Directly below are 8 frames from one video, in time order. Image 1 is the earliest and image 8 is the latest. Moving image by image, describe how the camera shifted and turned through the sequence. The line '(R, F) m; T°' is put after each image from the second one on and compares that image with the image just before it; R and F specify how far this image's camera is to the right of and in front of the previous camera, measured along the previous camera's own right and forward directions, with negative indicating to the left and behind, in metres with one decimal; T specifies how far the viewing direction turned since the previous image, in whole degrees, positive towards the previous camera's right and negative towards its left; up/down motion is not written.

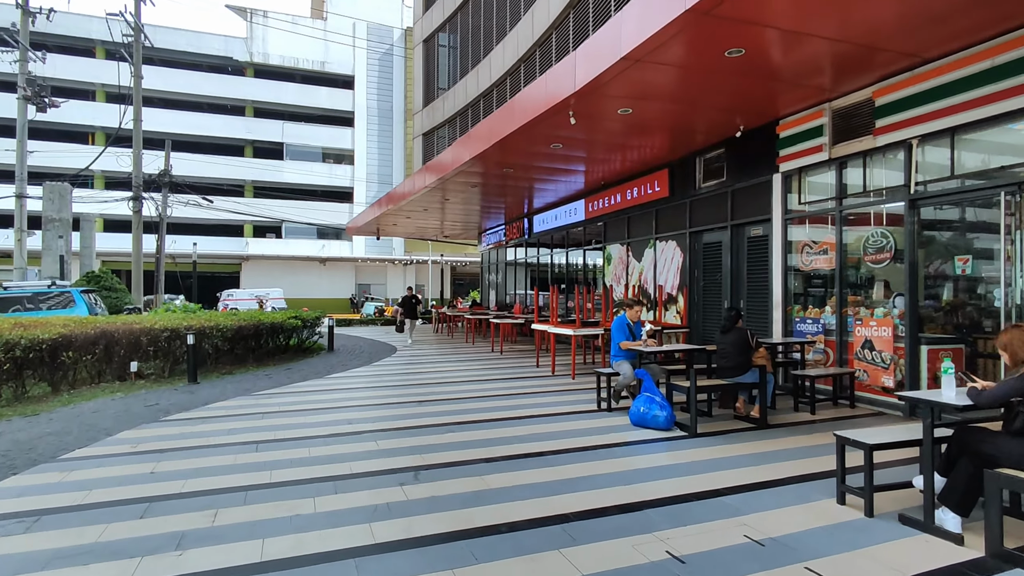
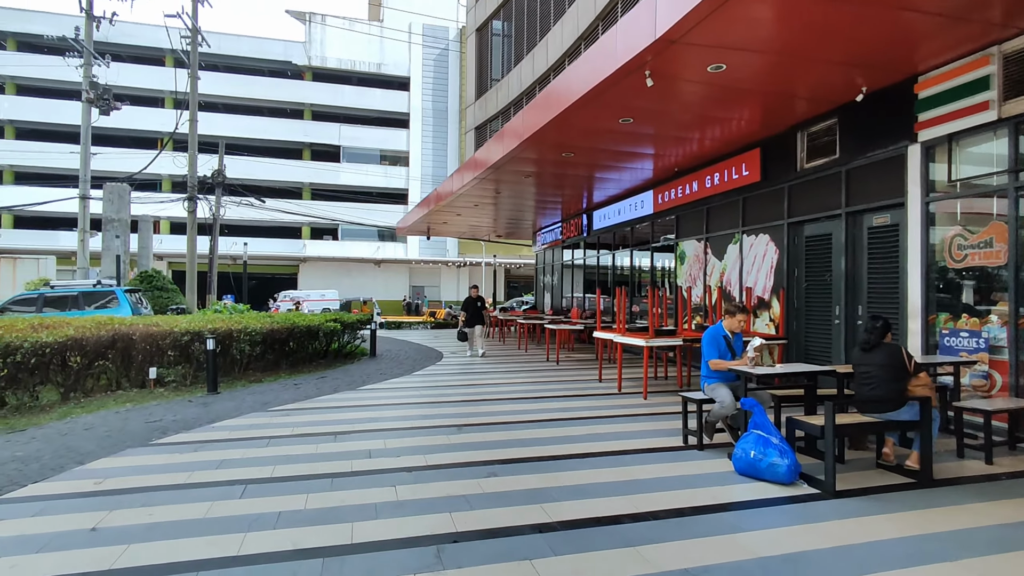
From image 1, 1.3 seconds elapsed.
(-0.1, +1.3) m; -5°
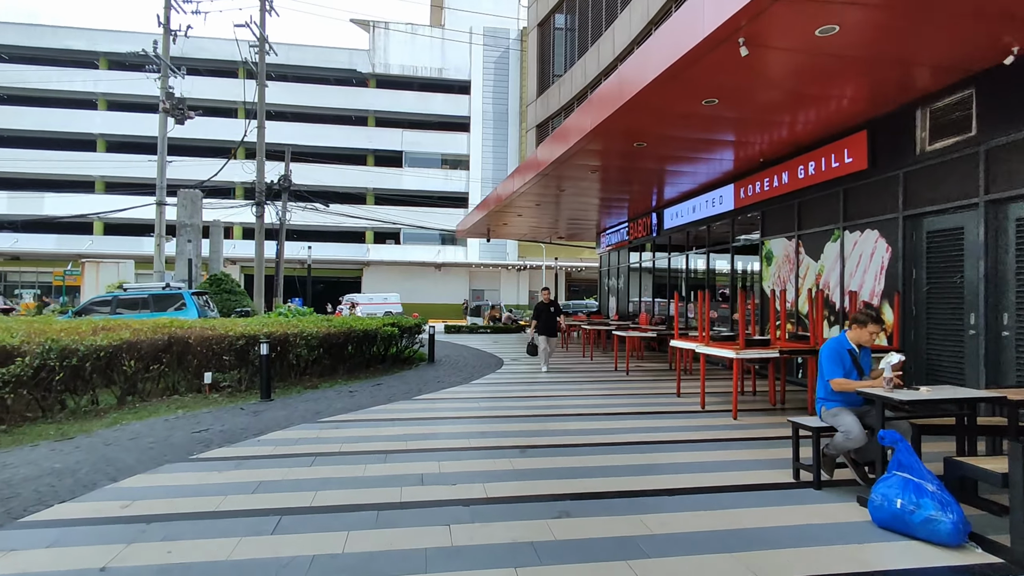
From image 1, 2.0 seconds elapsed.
(-0.1, +0.7) m; -6°
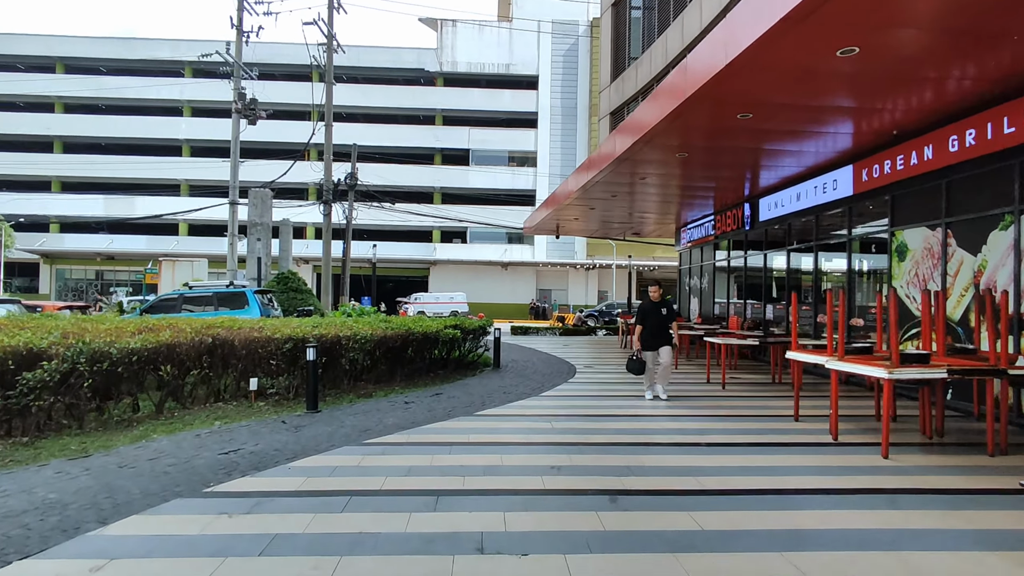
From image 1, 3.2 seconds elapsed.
(-0.1, +1.1) m; -7°
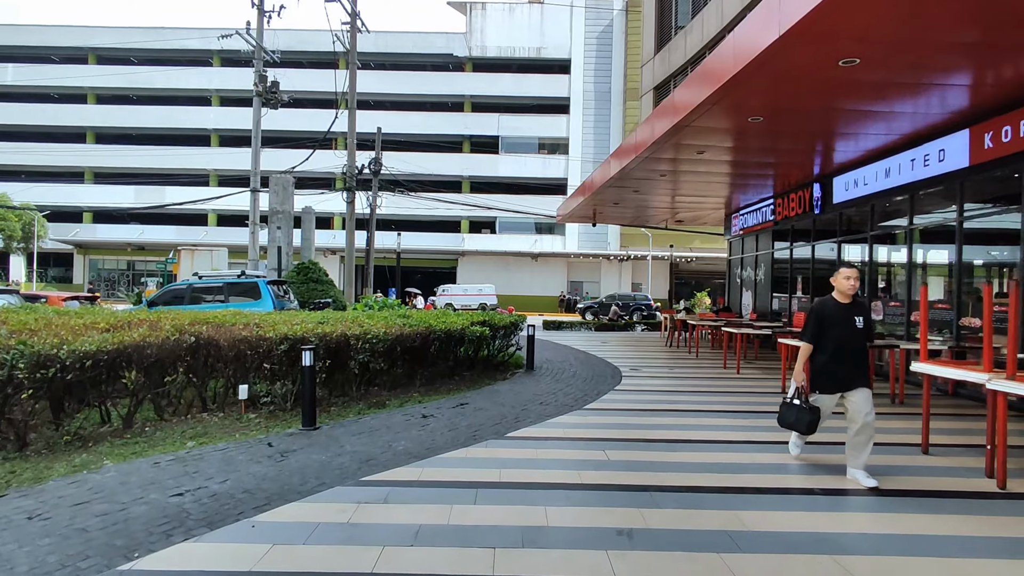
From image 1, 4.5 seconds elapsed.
(-0.1, +1.4) m; -3°
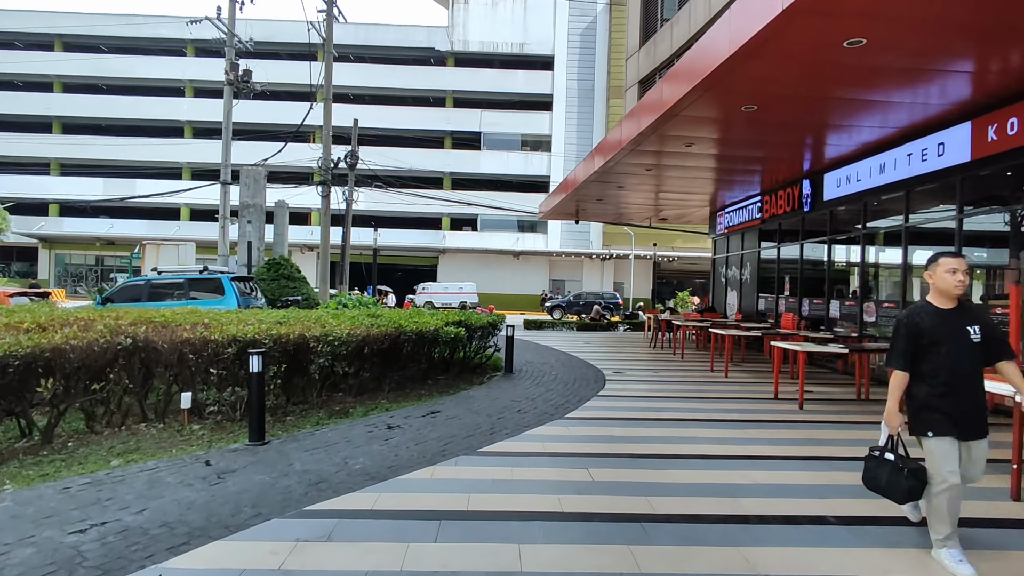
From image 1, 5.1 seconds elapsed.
(+0.1, +0.6) m; +2°
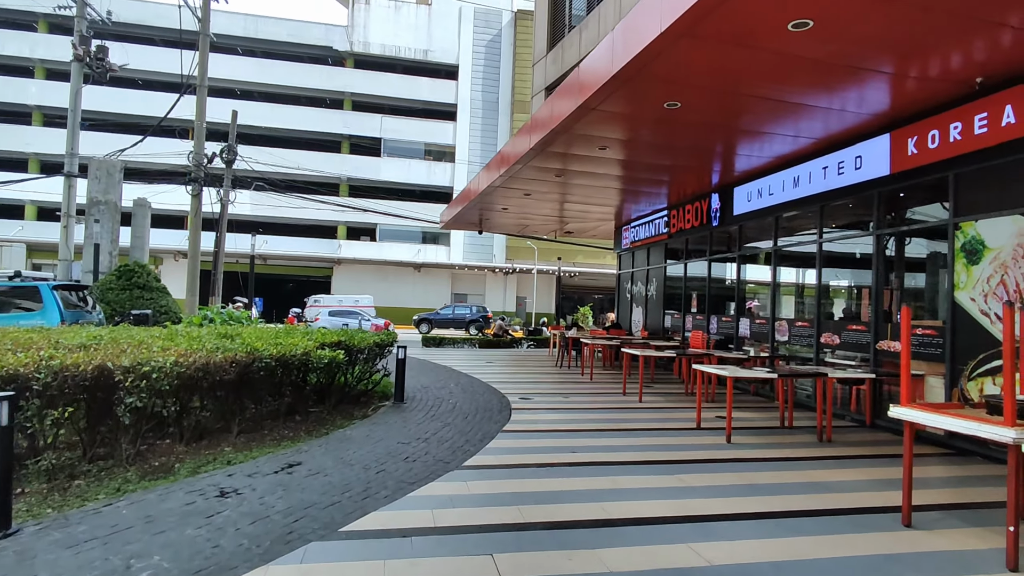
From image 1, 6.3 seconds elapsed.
(+0.1, +1.2) m; +10°
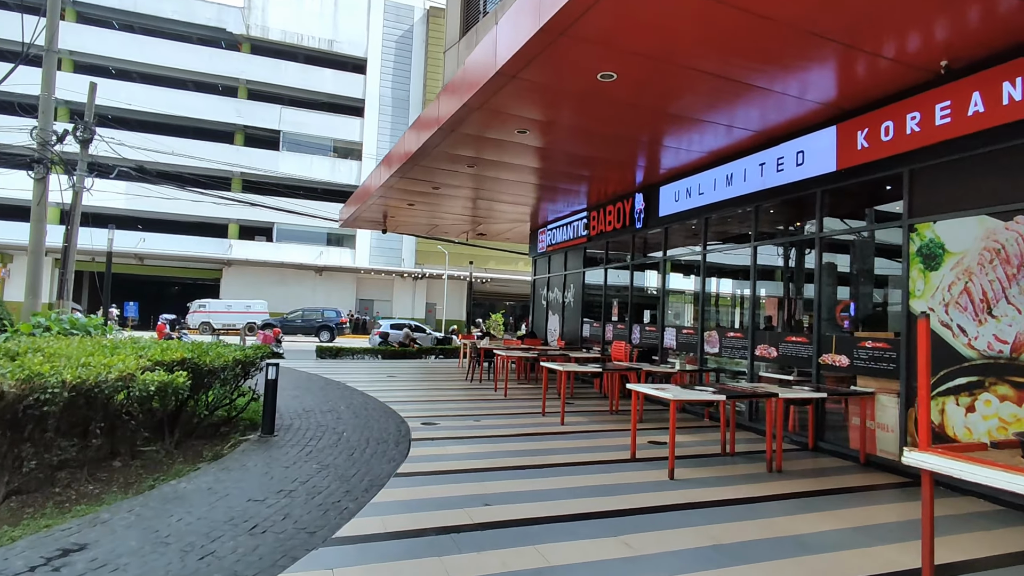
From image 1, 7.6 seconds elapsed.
(+0.1, +1.3) m; +9°
